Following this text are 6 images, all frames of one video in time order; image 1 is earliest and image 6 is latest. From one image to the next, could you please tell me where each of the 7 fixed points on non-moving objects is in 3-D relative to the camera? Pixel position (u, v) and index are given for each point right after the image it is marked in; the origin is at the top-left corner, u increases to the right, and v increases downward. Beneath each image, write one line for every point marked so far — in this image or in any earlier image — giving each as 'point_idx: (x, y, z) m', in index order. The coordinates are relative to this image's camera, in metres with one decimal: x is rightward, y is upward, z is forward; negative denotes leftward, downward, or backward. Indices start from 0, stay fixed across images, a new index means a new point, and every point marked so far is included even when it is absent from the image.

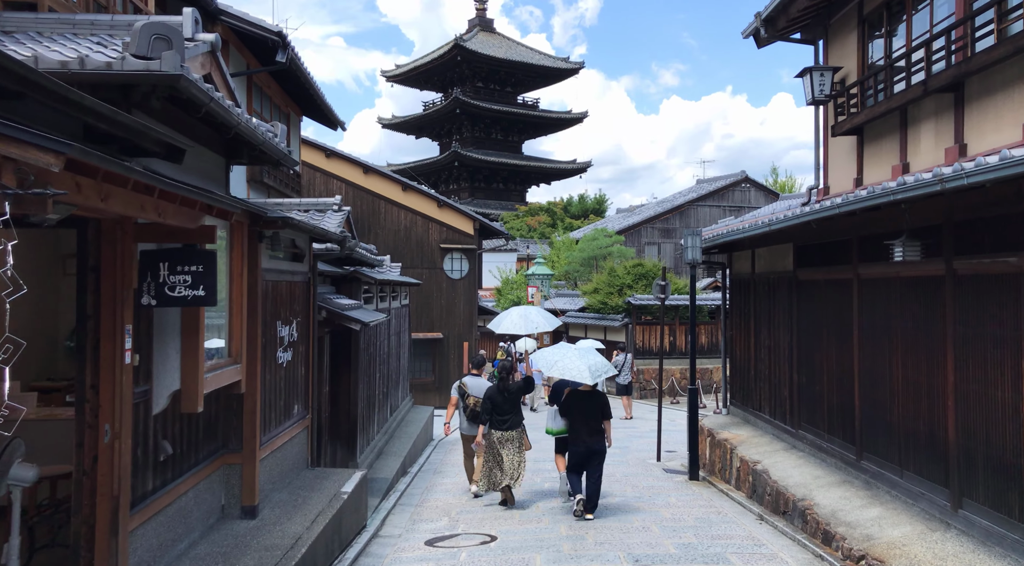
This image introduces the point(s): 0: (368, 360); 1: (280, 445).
0: (-2.0, -1.1, +10.4) m
1: (-2.0, -1.4, +6.7) m
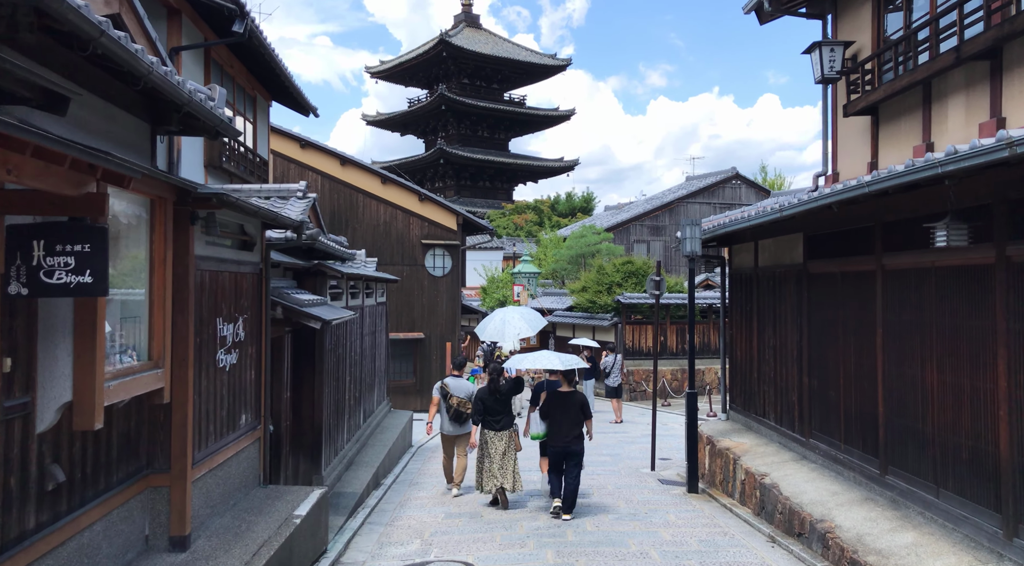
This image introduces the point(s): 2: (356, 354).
0: (-2.2, -1.0, +9.5) m
1: (-2.2, -1.3, +5.7) m
2: (-2.2, -1.0, +10.9) m
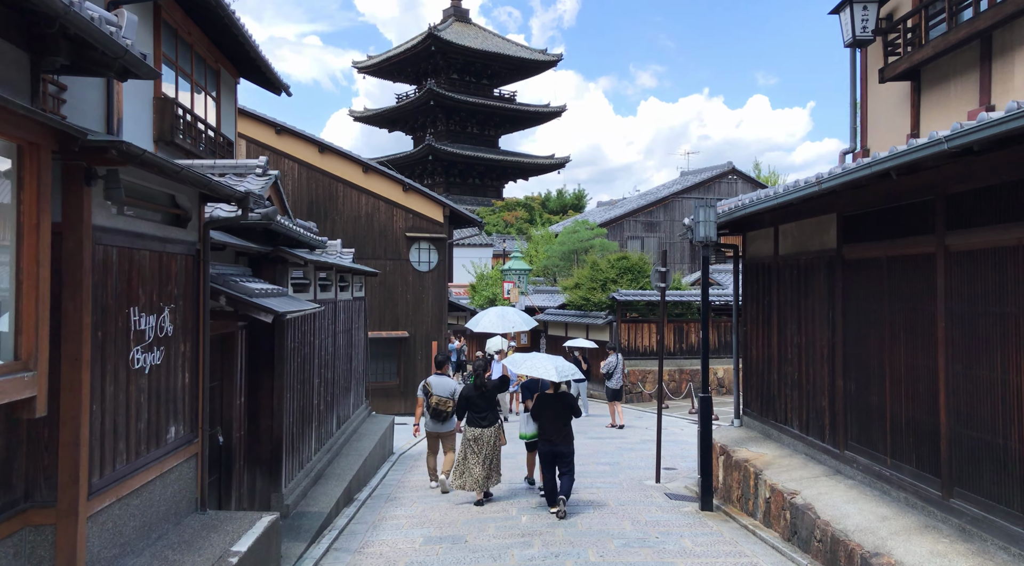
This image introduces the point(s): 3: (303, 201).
0: (-2.3, -0.9, +8.4) m
1: (-2.3, -1.2, +4.6) m
2: (-2.4, -0.9, +9.7) m
3: (-4.9, +2.0, +17.9) m
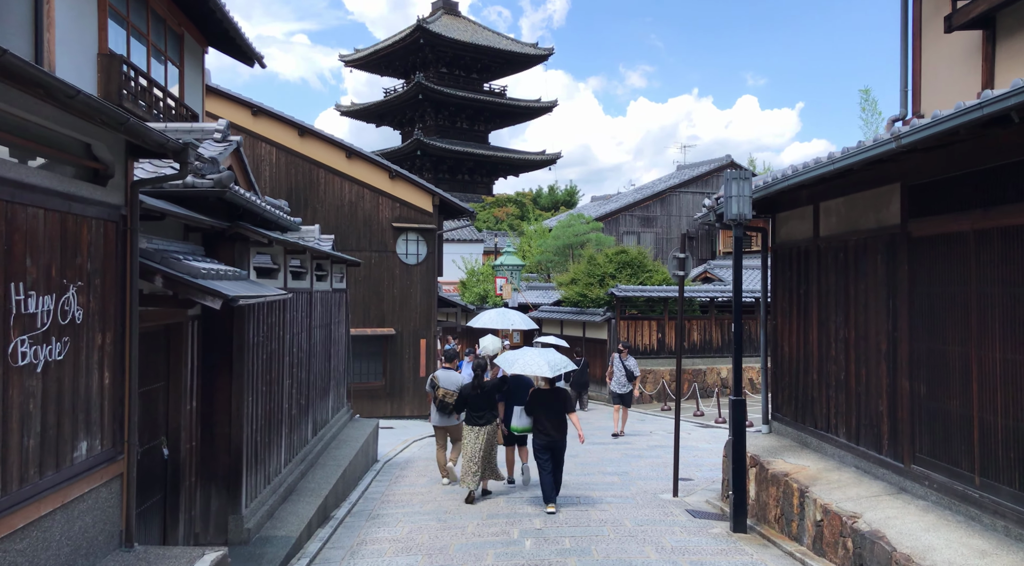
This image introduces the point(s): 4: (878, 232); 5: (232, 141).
0: (-2.3, -0.8, +7.2) m
1: (-2.2, -1.1, +3.4) m
2: (-2.4, -0.8, +8.5) m
3: (-5.1, +2.1, +16.7) m
4: (+3.0, +0.4, +6.3) m
5: (-2.5, +1.3, +6.9) m
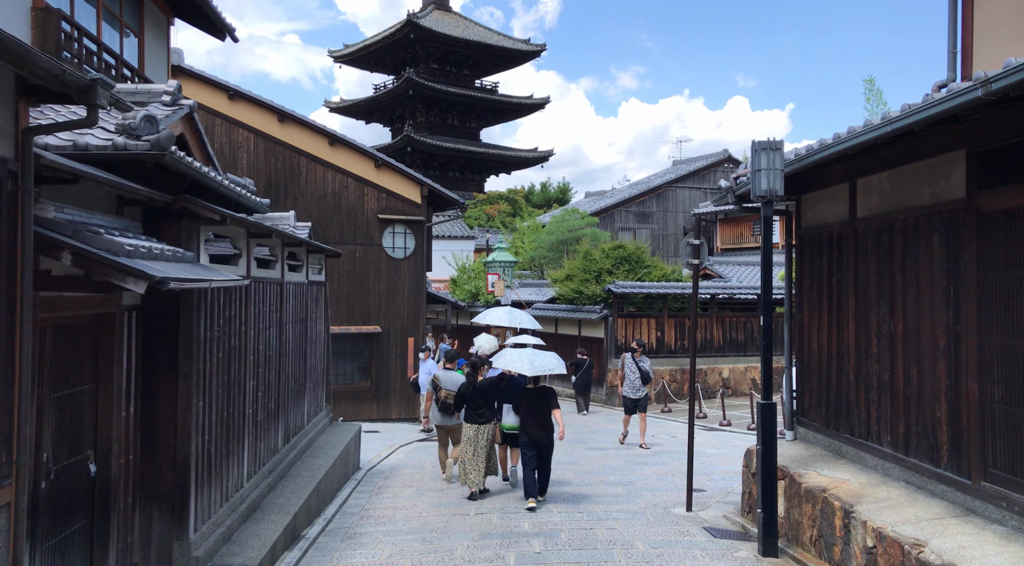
0: (-2.4, -0.6, +6.3) m
1: (-2.2, -1.0, +2.5) m
2: (-2.4, -0.6, +7.6) m
3: (-5.2, +2.2, +15.7) m
4: (+3.0, +0.5, +5.4) m
5: (-2.6, +1.4, +5.9) m
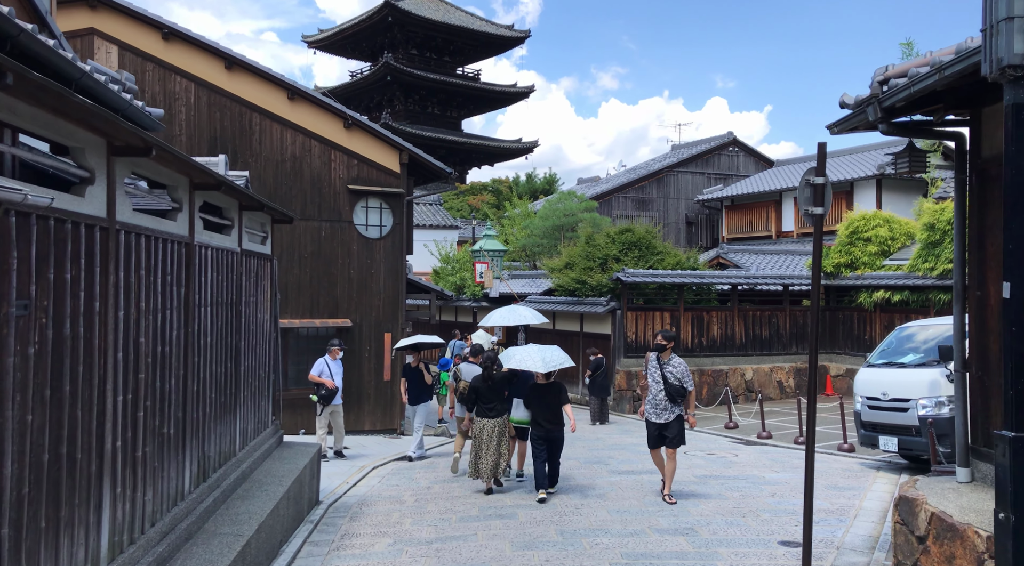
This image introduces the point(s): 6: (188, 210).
0: (-2.1, -0.4, +3.5) m
1: (-1.9, -0.7, -0.3) m
2: (-2.2, -0.4, +4.8) m
3: (-5.2, +2.5, +12.9) m
4: (+3.3, +0.8, +2.7) m
5: (-2.3, +1.7, +3.1) m
6: (-2.3, +0.5, +5.5) m
